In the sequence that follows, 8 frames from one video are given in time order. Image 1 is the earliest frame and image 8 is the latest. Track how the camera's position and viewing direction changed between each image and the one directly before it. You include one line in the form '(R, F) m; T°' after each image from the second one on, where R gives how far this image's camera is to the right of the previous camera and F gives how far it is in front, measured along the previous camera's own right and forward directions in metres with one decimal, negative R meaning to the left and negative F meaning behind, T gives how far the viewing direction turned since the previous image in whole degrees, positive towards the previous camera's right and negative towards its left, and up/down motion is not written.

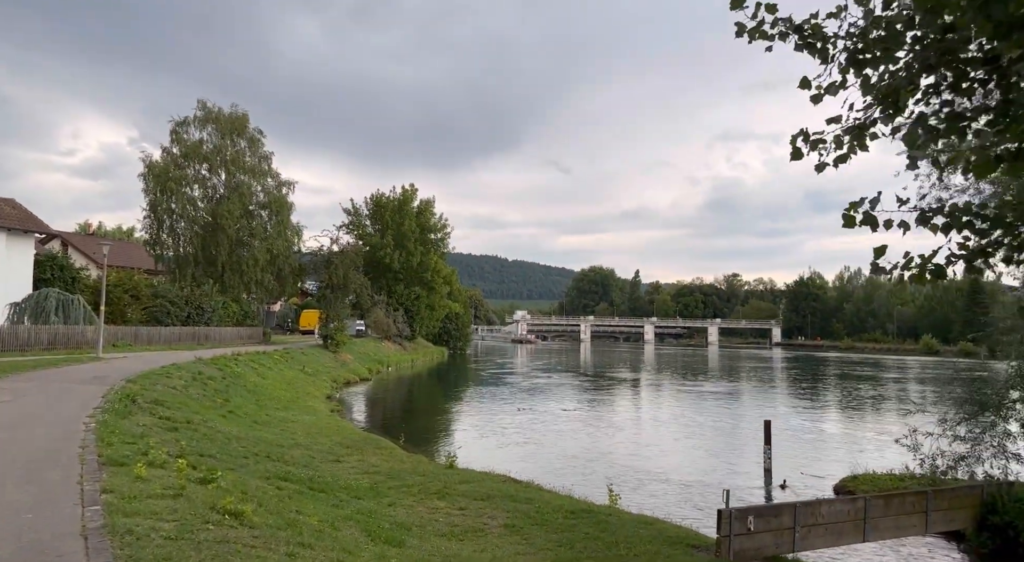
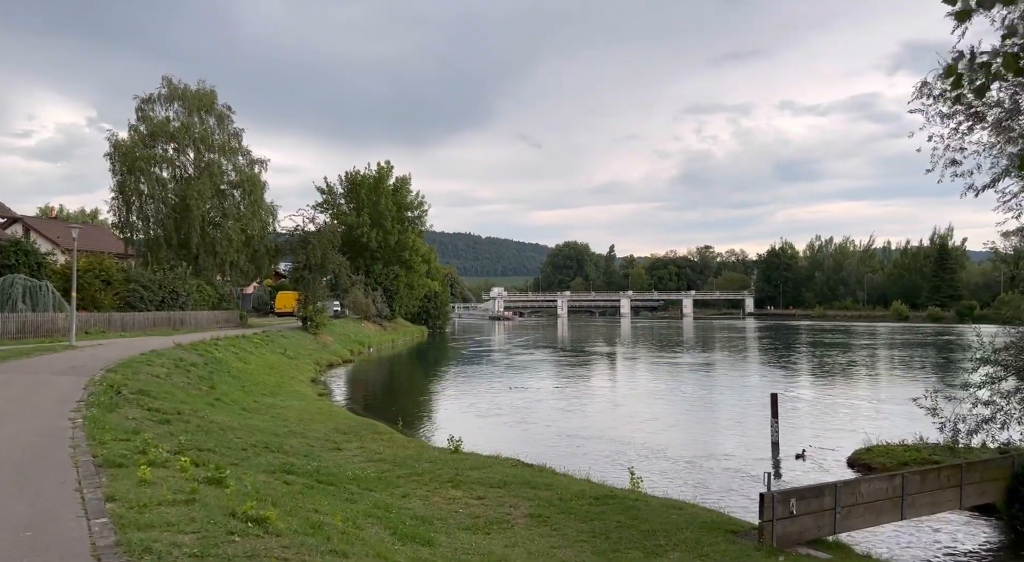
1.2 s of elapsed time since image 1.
(-0.4, +0.4) m; +2°
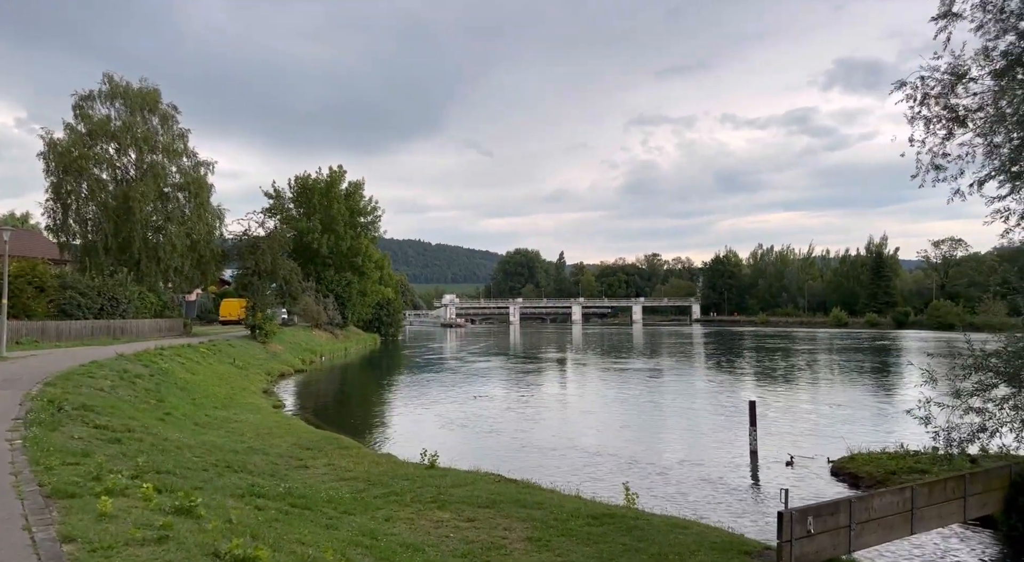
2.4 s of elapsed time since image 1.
(-0.3, +0.4) m; +4°
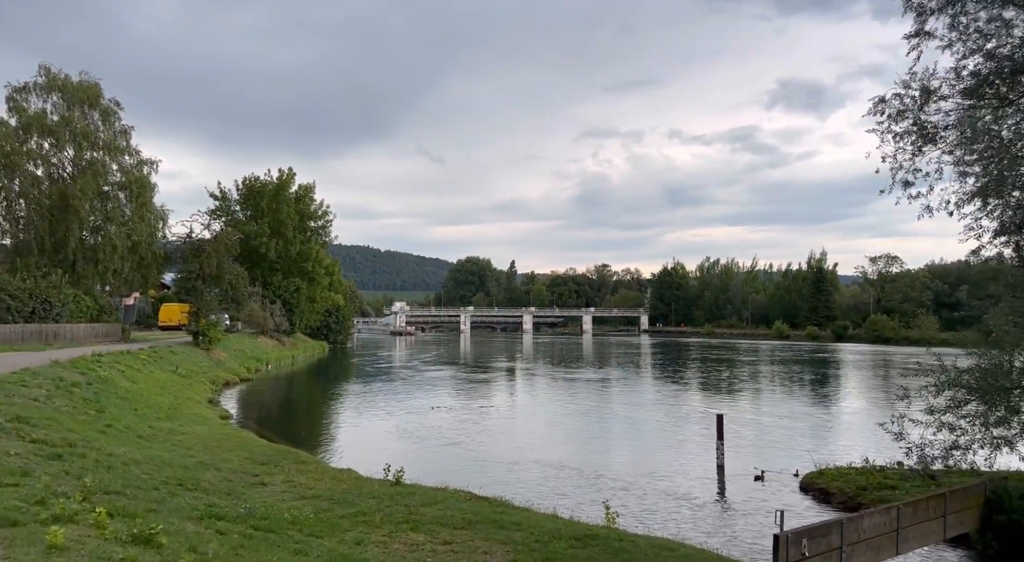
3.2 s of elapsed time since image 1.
(-0.3, +0.3) m; +4°
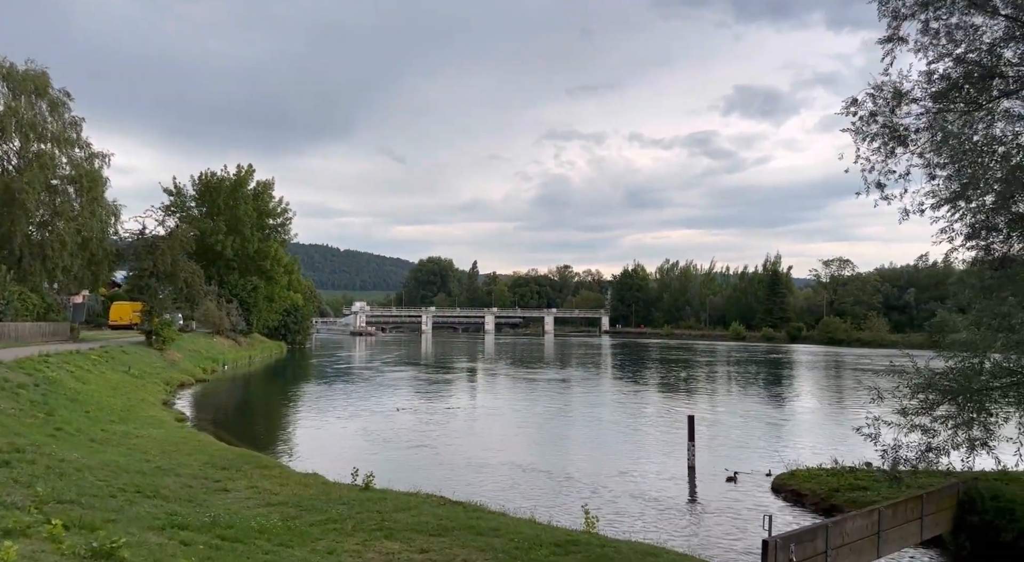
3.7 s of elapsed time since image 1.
(-0.2, +0.2) m; +3°
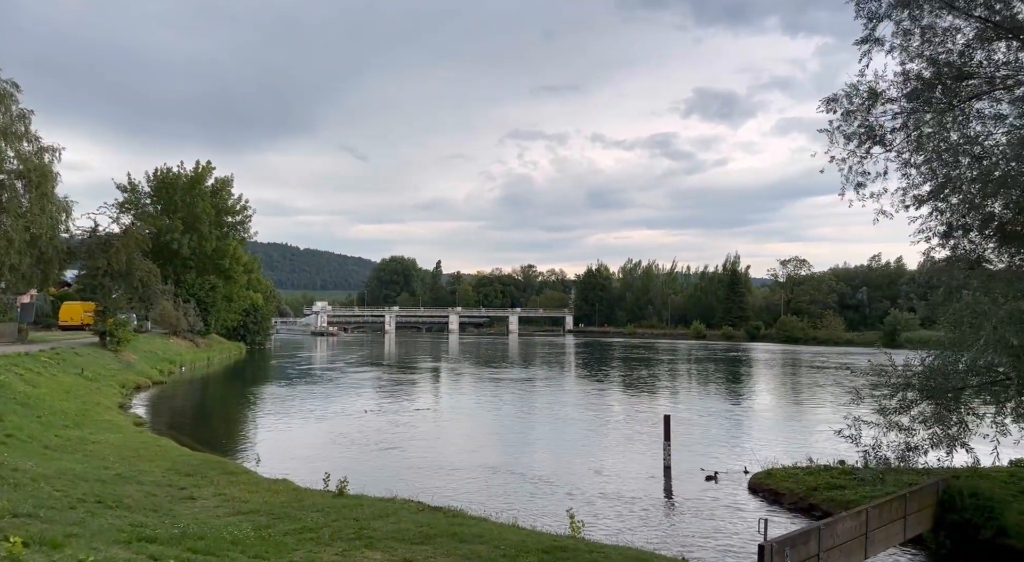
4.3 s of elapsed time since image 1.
(-0.2, +0.2) m; +3°
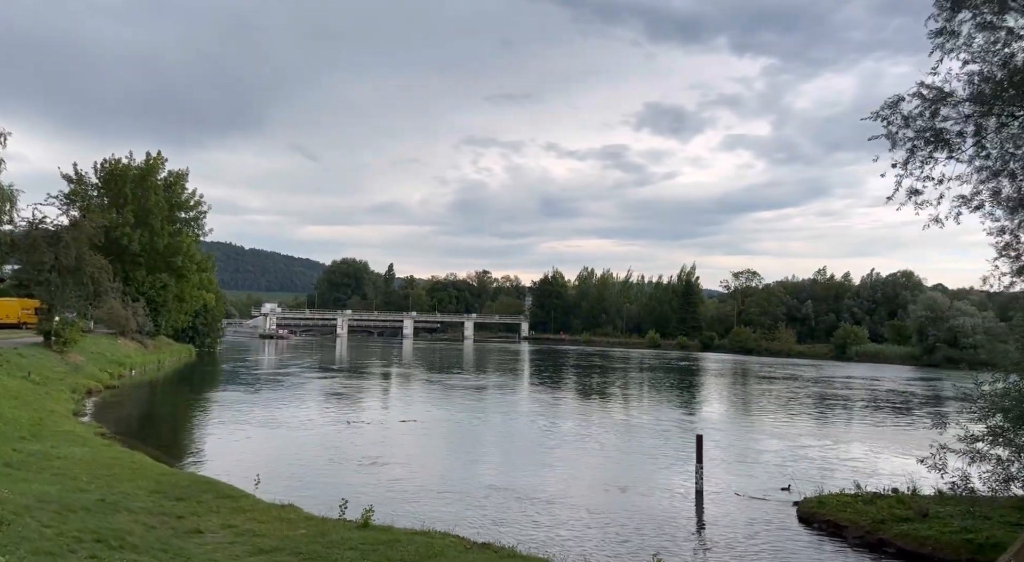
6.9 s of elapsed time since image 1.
(-0.9, +0.8) m; +4°
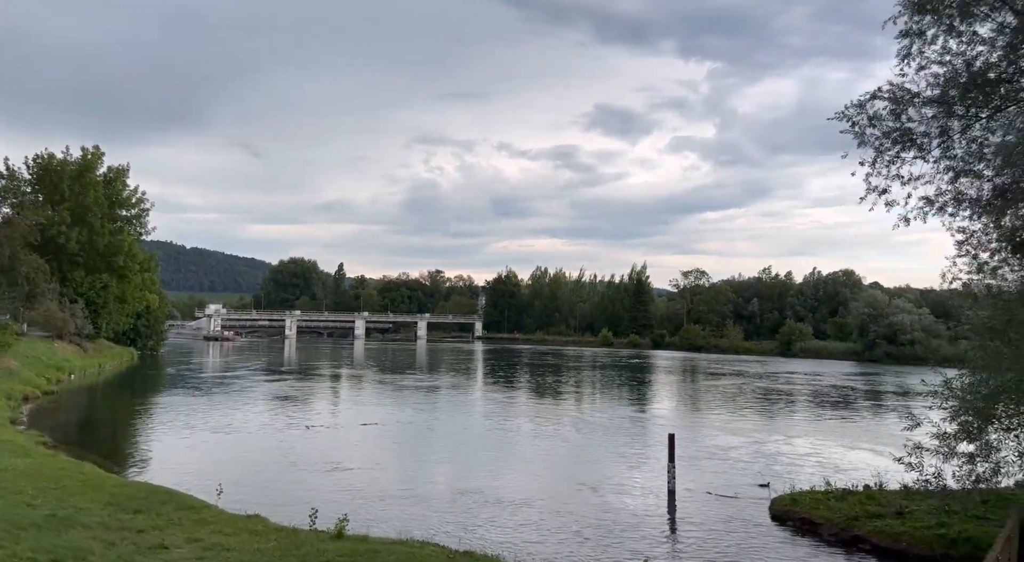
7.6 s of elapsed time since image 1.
(-0.2, +0.2) m; +4°
